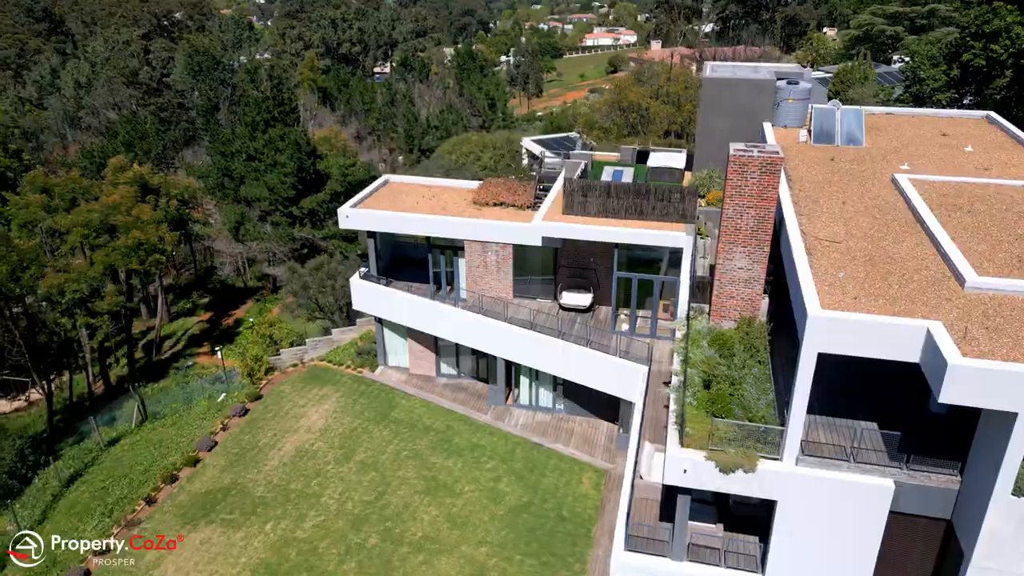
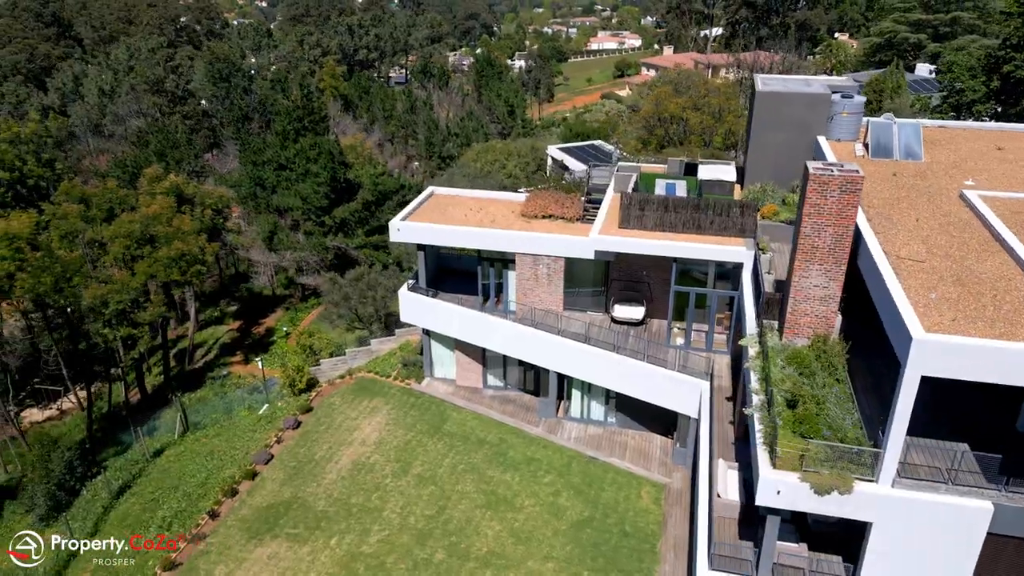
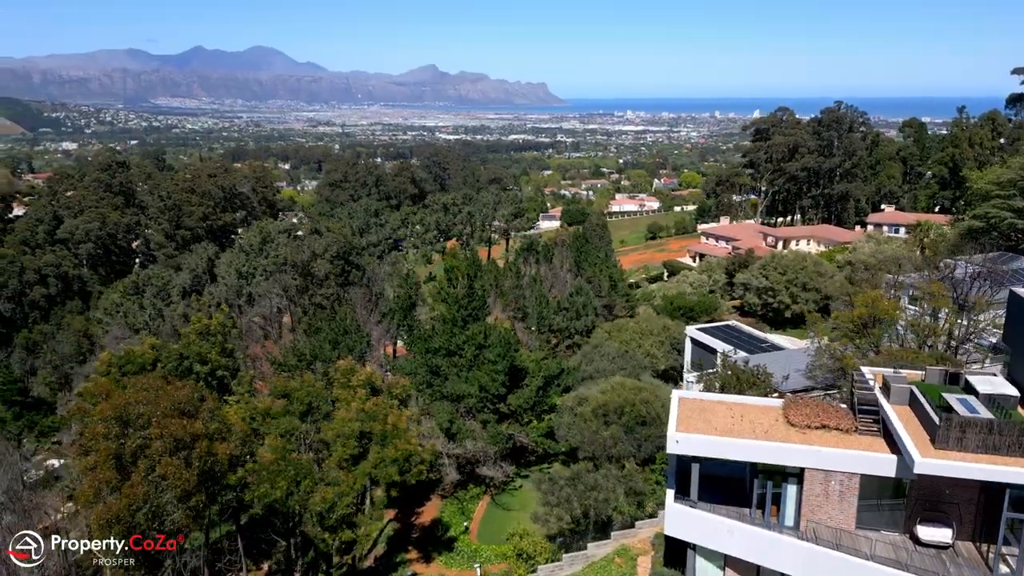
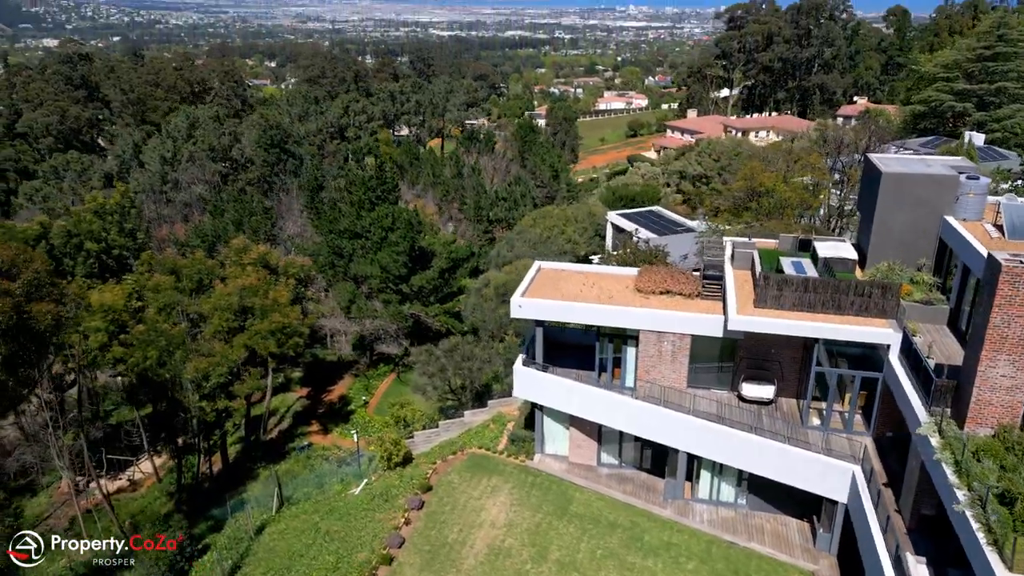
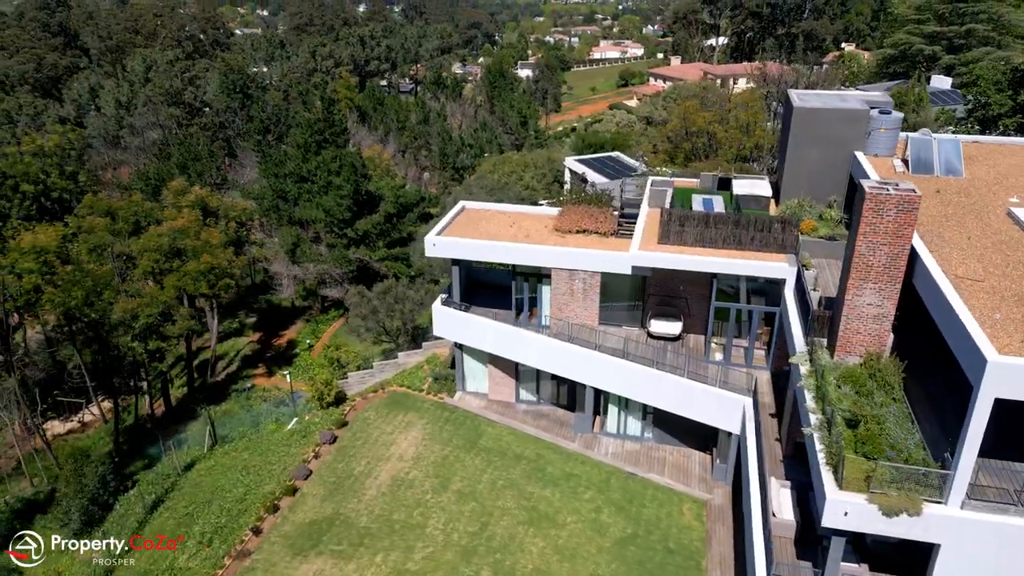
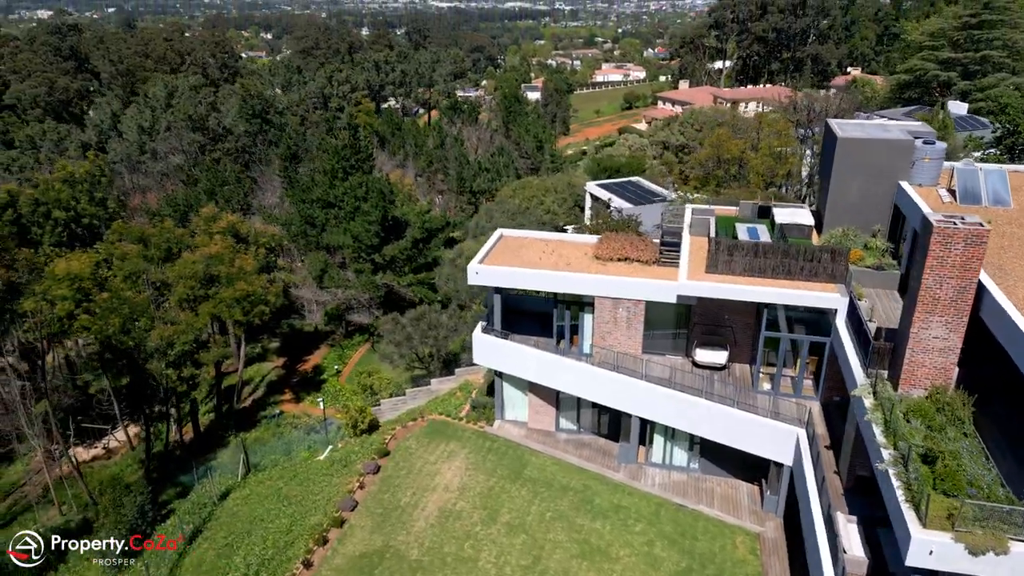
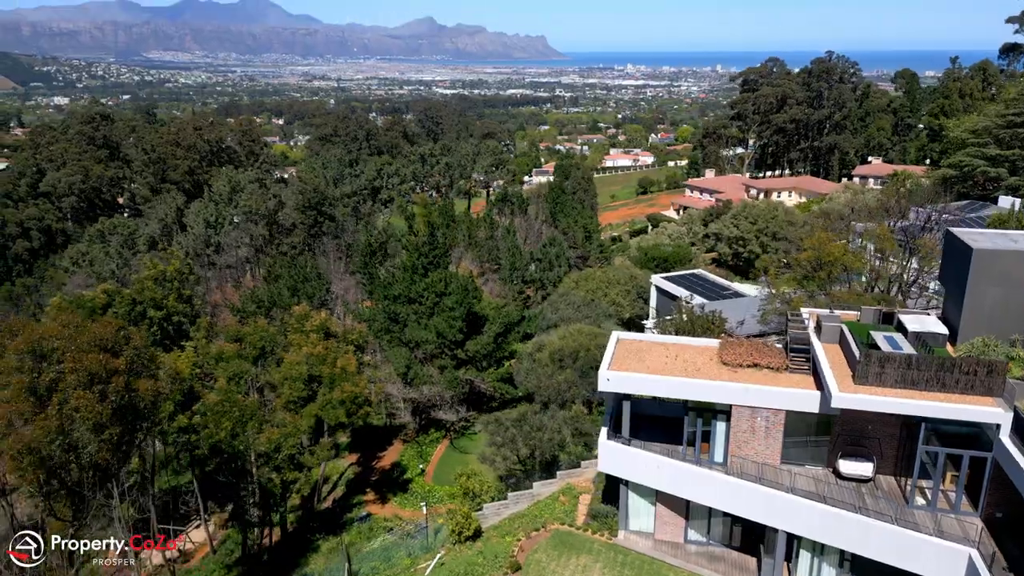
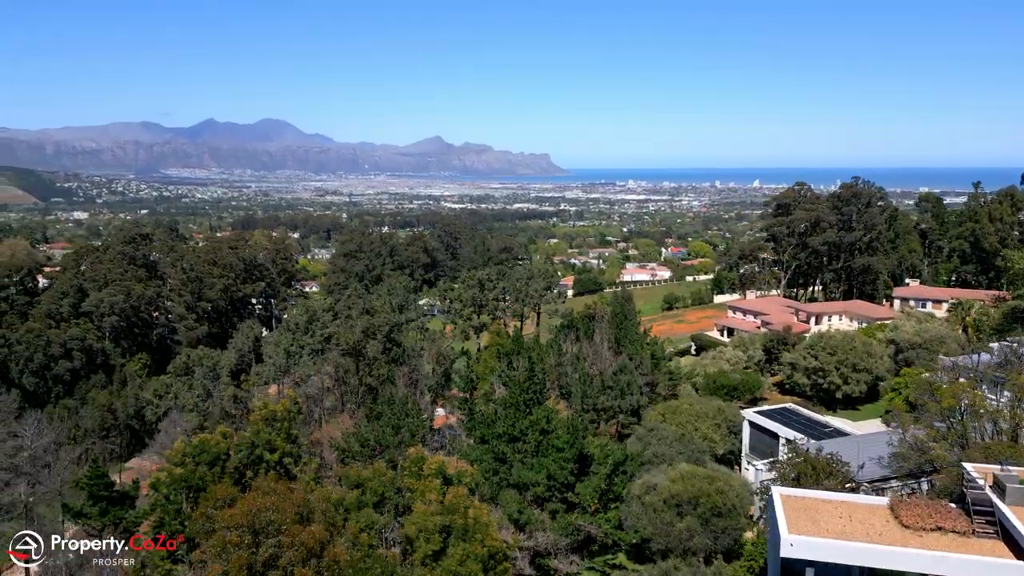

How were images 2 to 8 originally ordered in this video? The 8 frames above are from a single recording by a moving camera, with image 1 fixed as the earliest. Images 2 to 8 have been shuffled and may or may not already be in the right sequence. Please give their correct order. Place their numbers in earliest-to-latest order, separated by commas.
2, 5, 6, 4, 7, 3, 8
